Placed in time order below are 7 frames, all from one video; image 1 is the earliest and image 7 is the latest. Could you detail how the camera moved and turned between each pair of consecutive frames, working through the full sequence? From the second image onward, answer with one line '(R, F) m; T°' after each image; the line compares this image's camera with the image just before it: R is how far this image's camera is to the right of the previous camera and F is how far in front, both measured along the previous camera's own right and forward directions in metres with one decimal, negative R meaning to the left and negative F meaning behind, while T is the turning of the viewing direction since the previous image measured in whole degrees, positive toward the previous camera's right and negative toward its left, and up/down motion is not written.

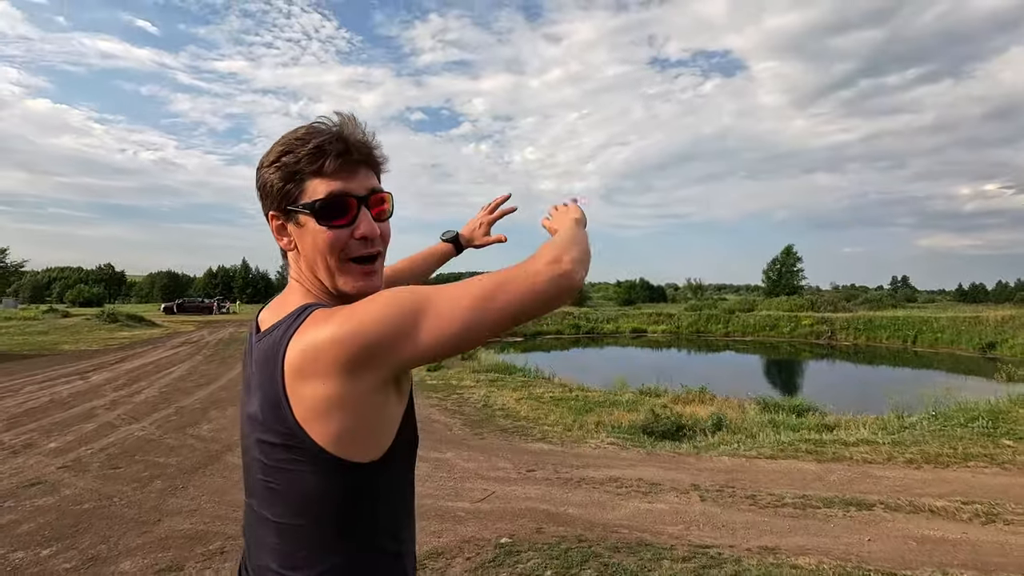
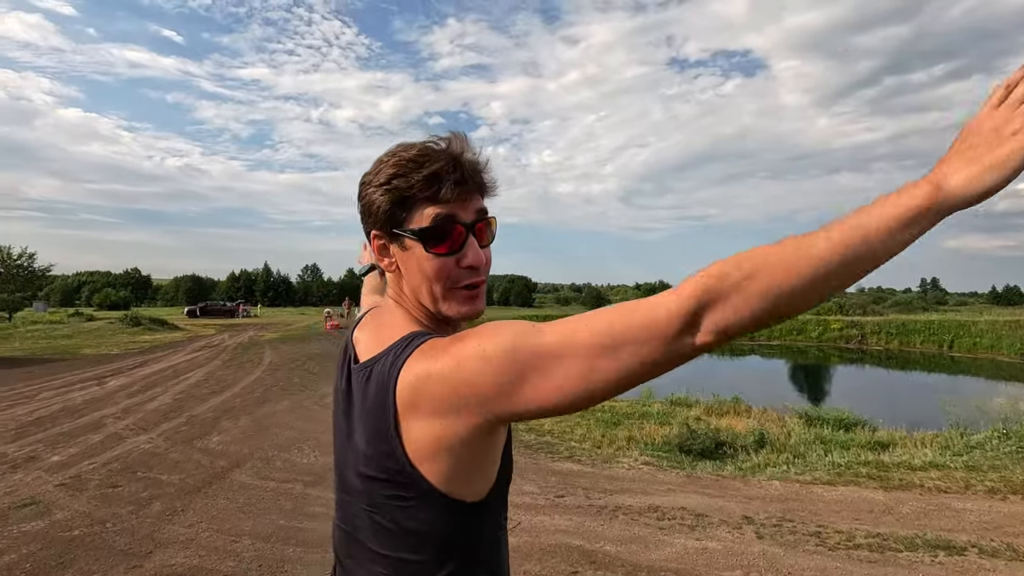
(-0.1, +0.7) m; -2°
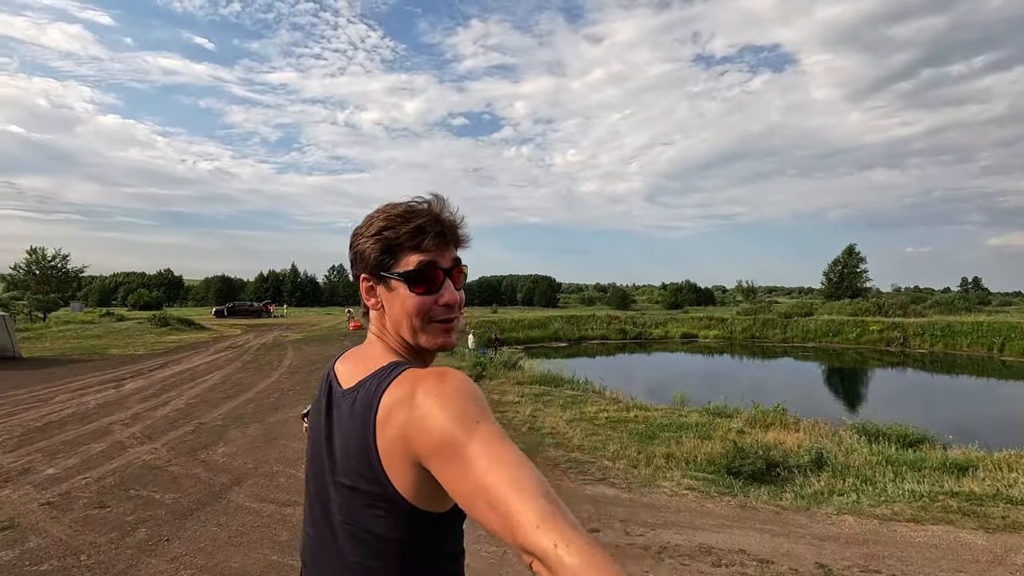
(0.0, +0.9) m; -2°
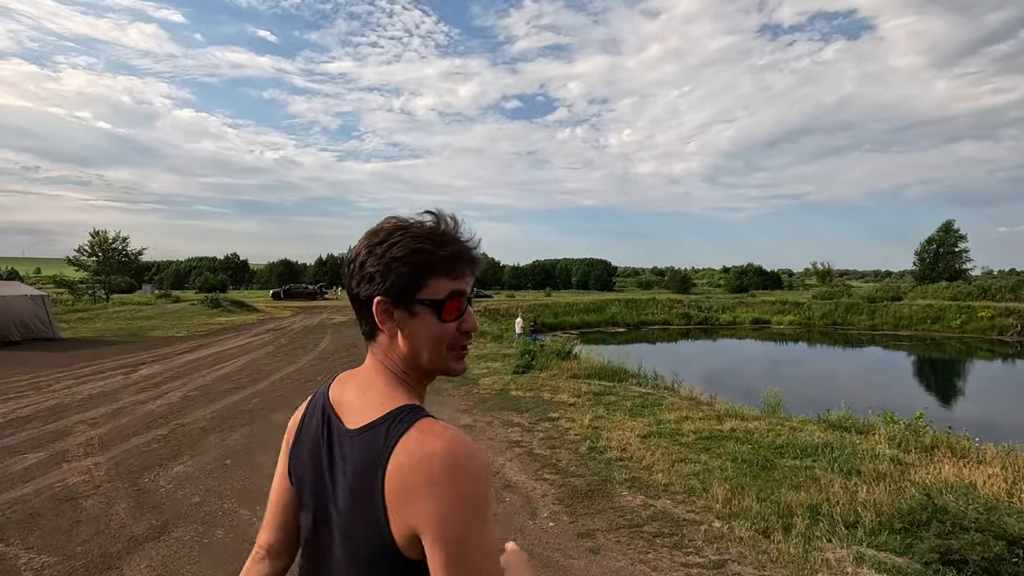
(0.0, +3.1) m; -5°
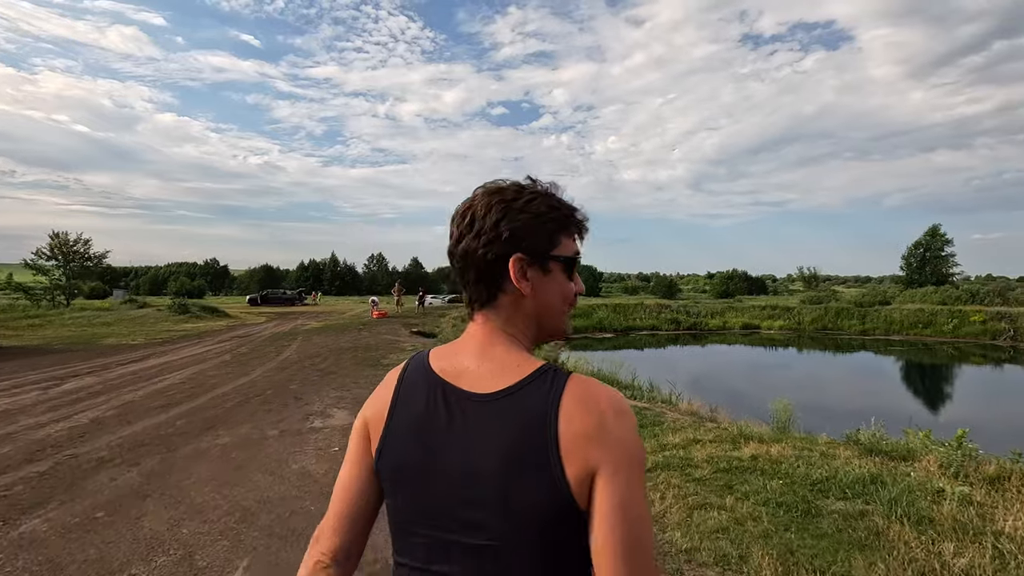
(+0.2, +1.9) m; +1°
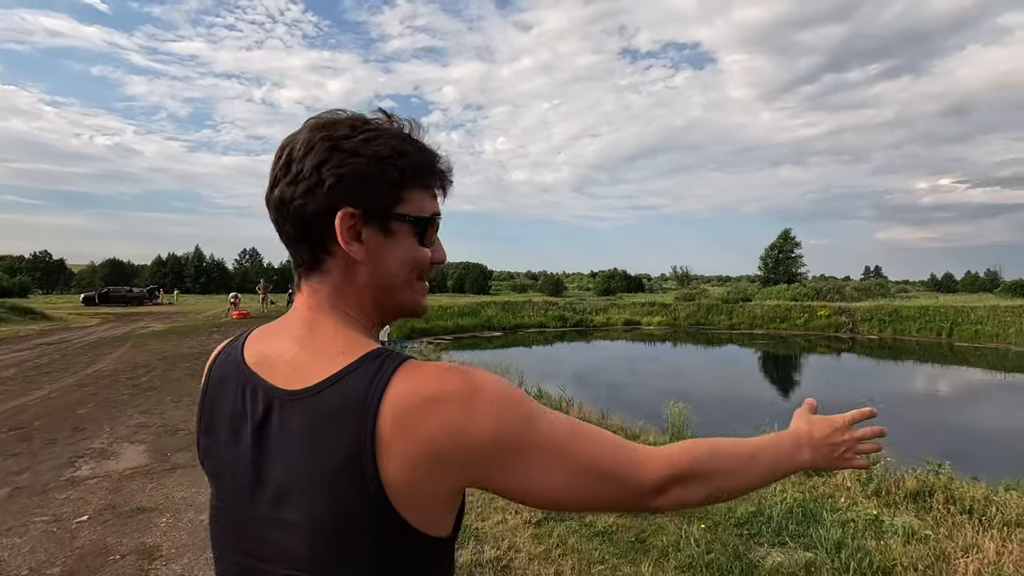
(+0.4, +1.9) m; +10°
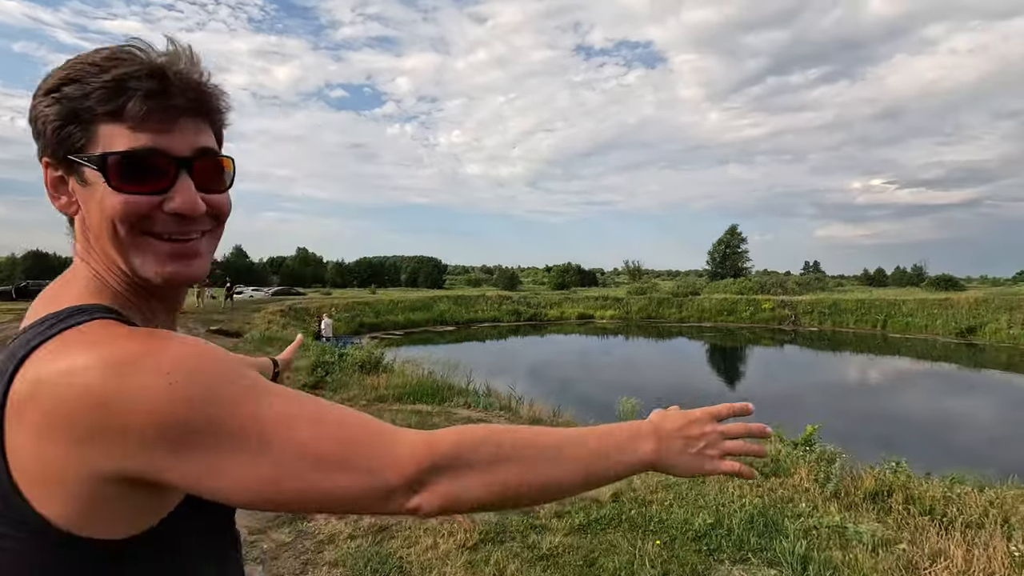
(+0.2, +0.7) m; +4°
